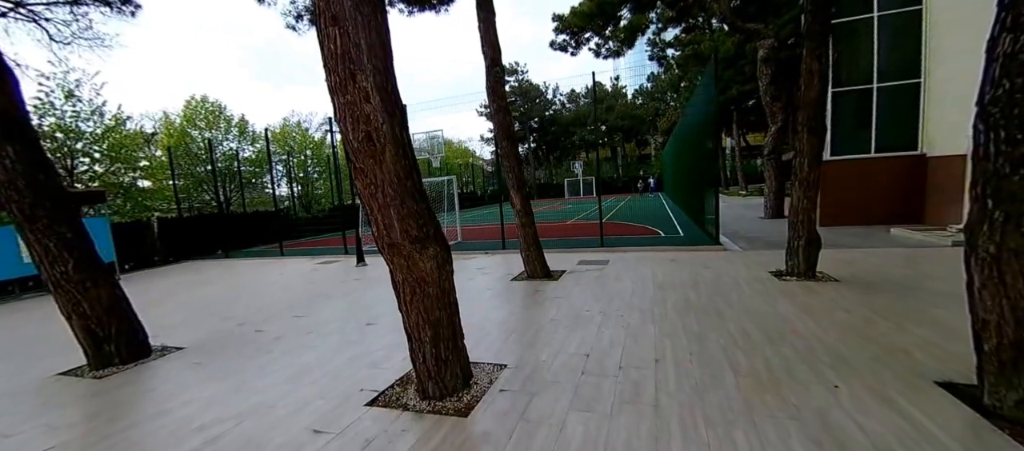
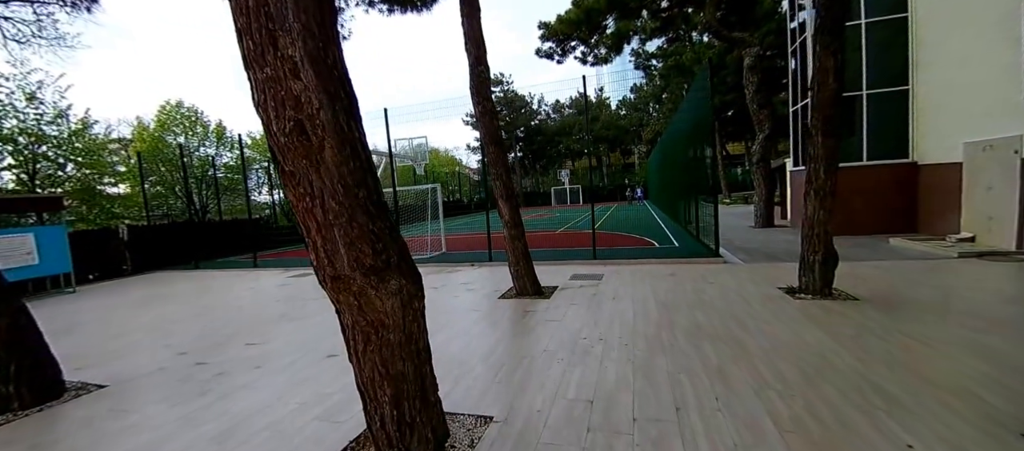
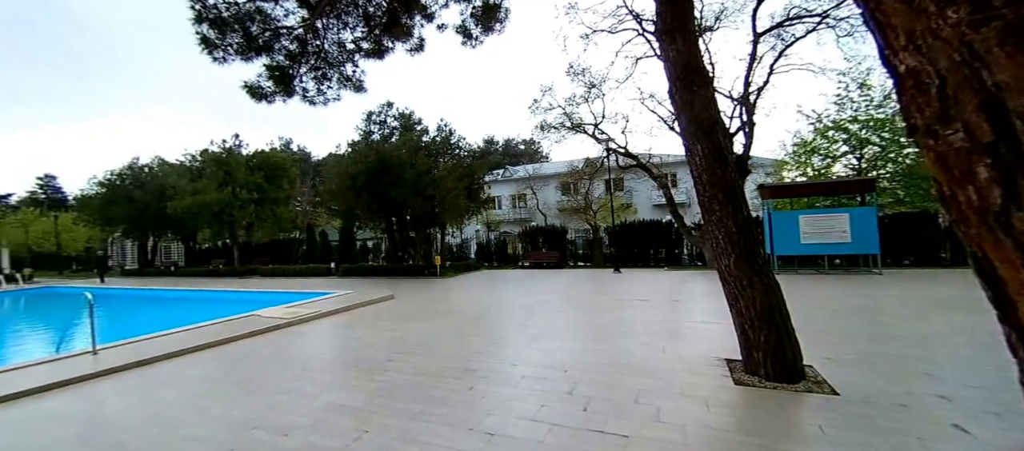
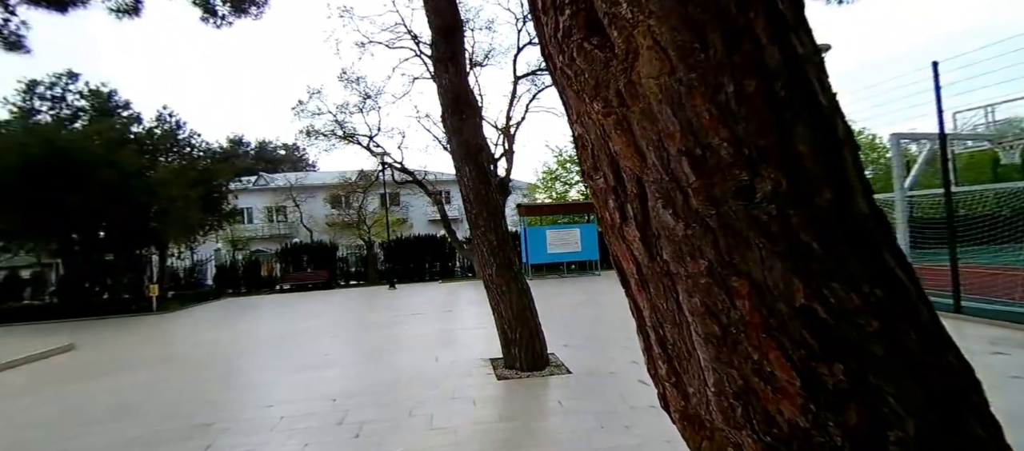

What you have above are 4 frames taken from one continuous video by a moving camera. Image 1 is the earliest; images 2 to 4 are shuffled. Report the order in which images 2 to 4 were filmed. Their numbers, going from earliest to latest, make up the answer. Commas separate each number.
2, 4, 3
